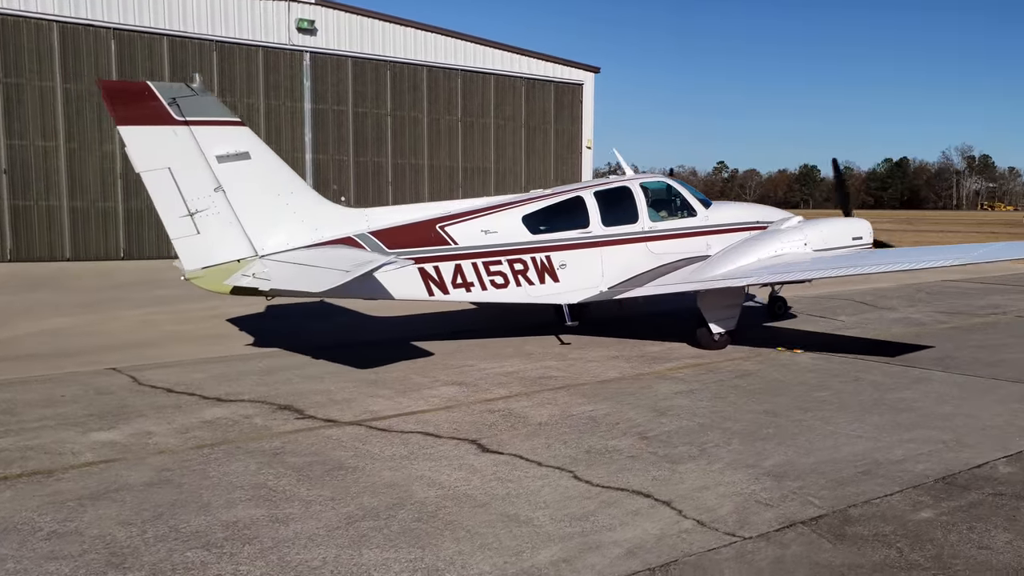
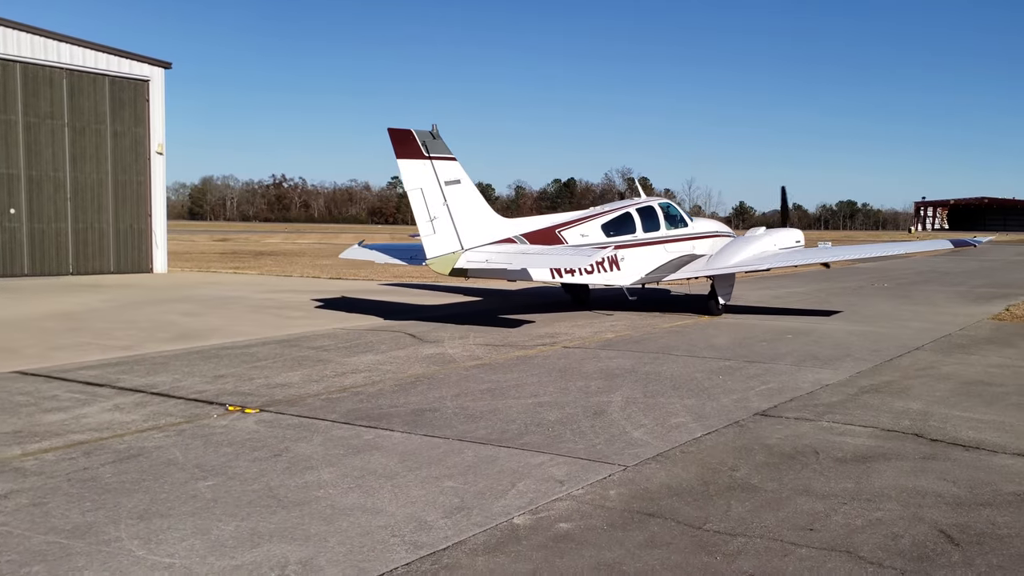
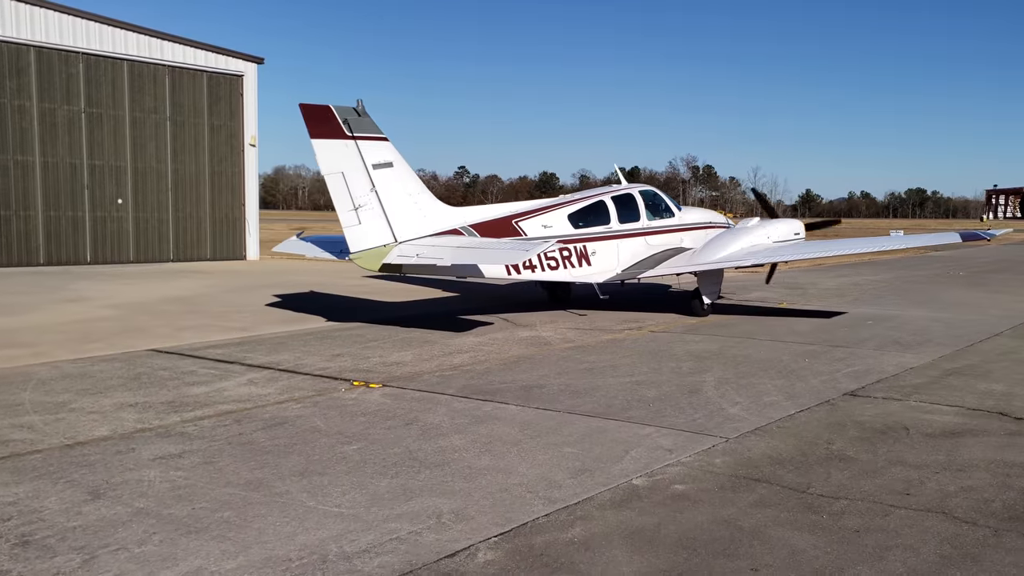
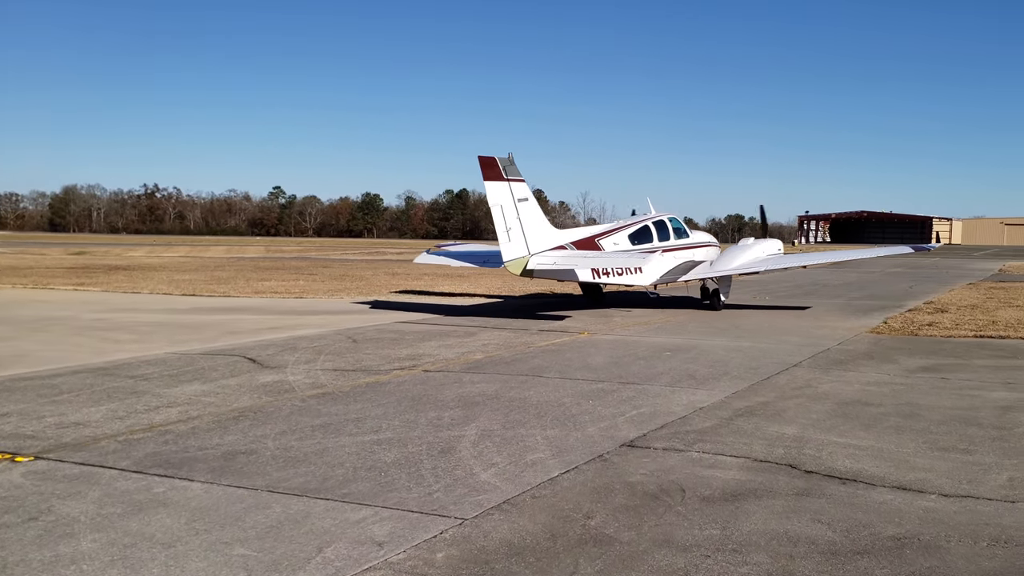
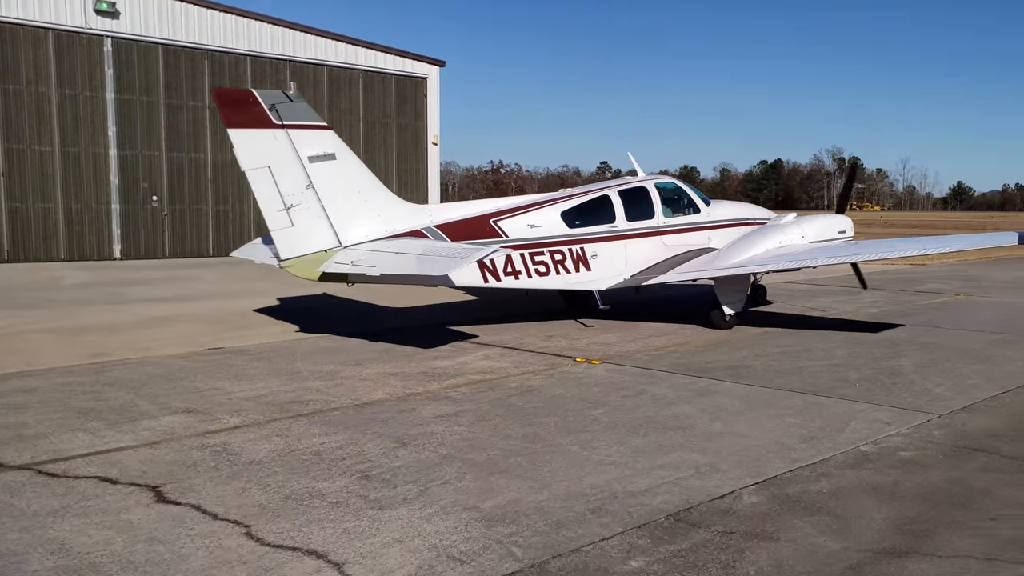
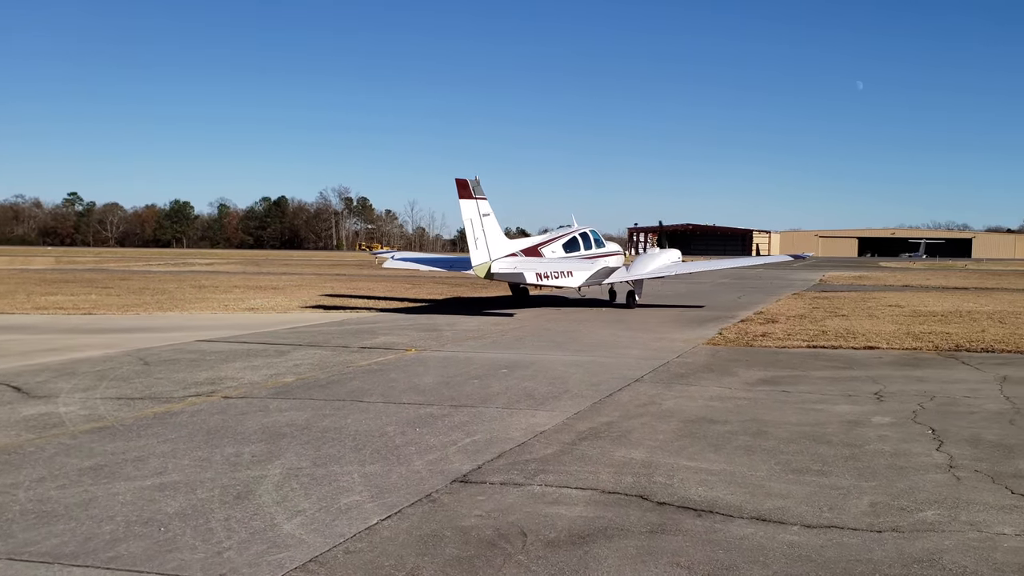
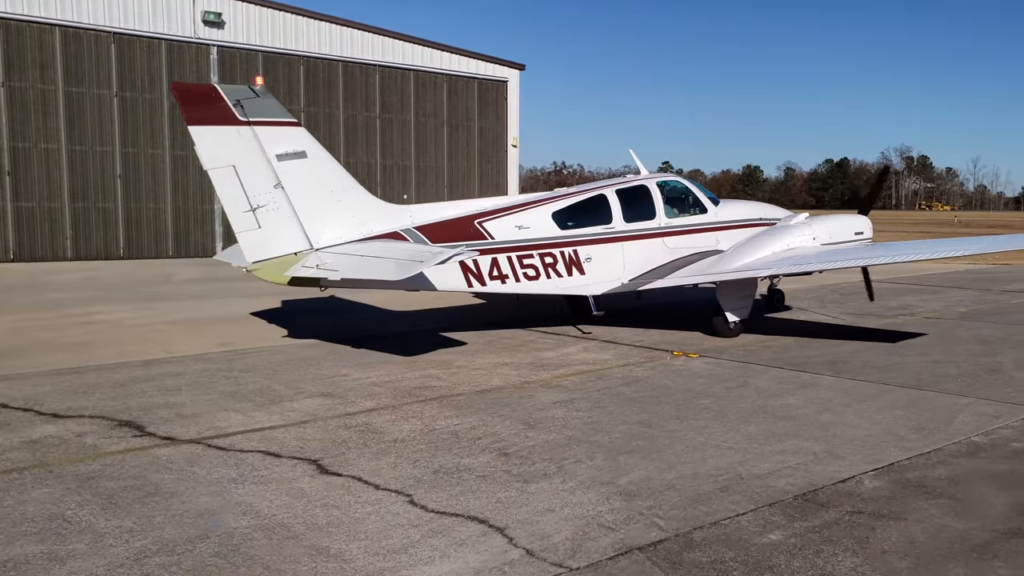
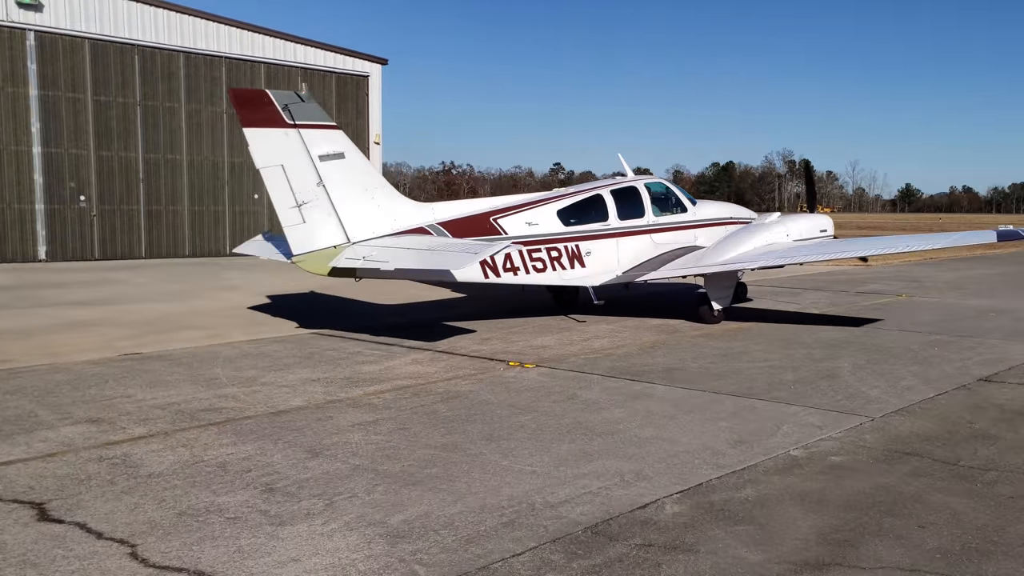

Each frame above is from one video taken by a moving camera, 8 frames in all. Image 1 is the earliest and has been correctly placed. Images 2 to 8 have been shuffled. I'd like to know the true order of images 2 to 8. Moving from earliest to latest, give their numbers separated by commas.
7, 5, 8, 3, 2, 4, 6
